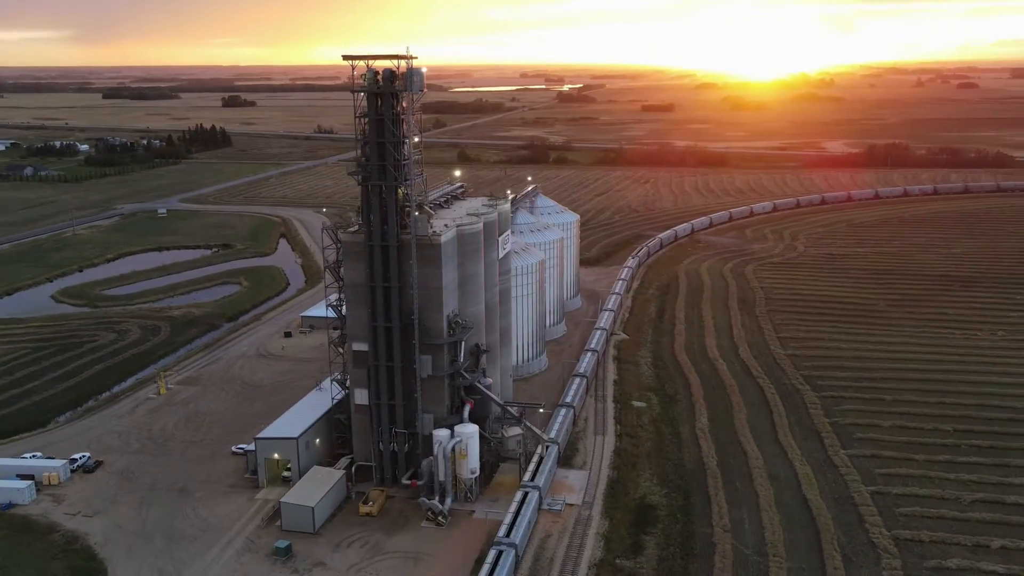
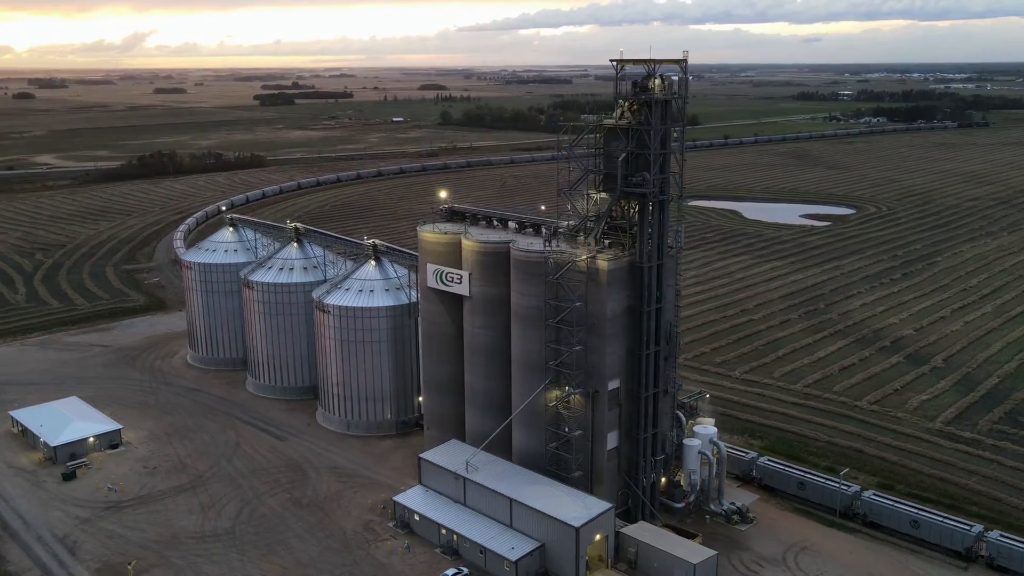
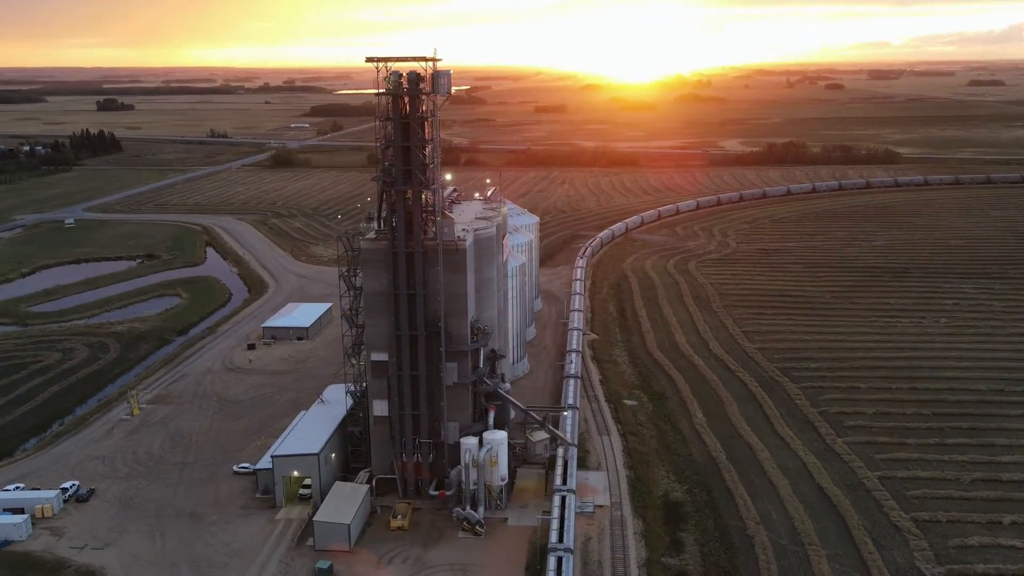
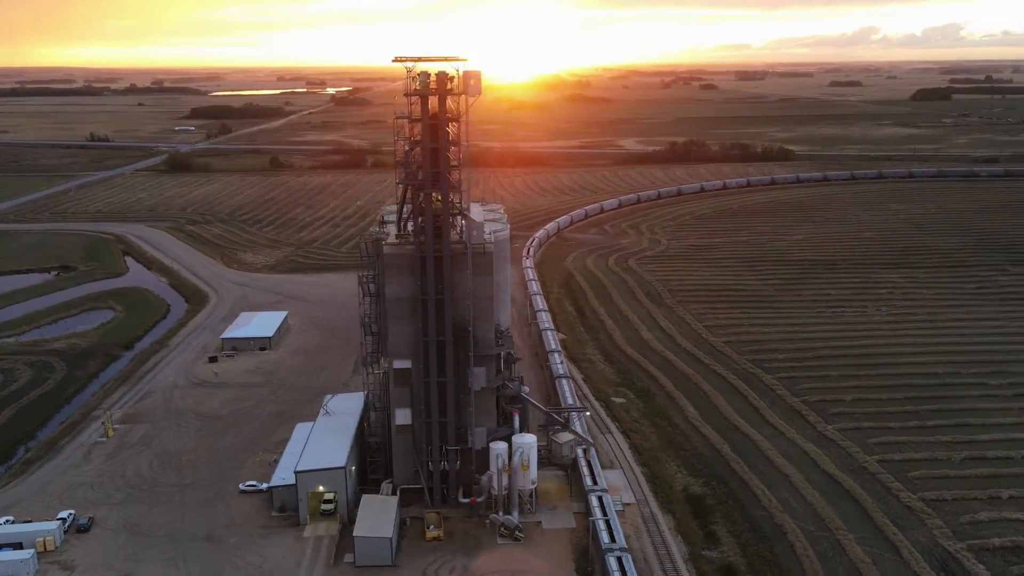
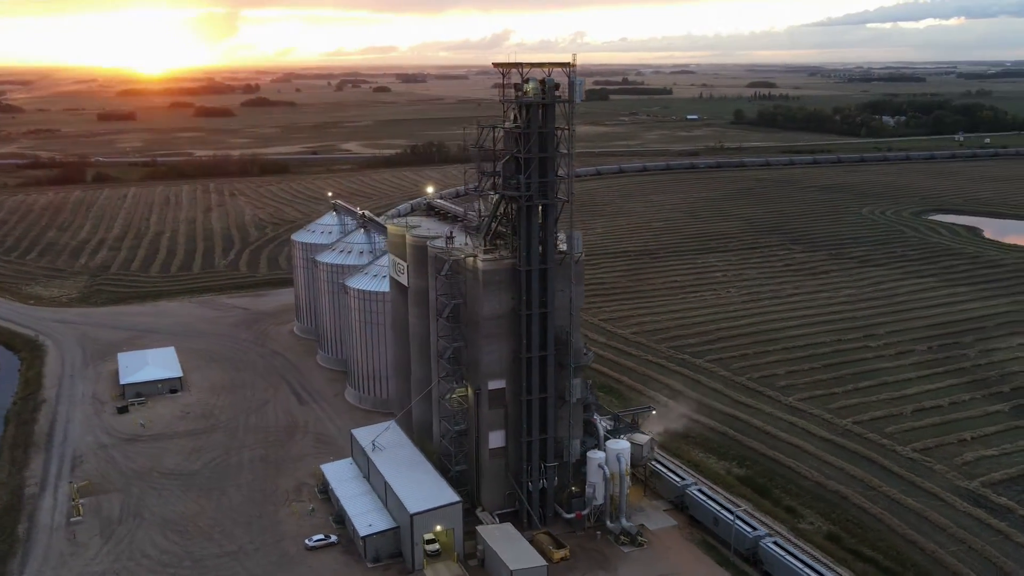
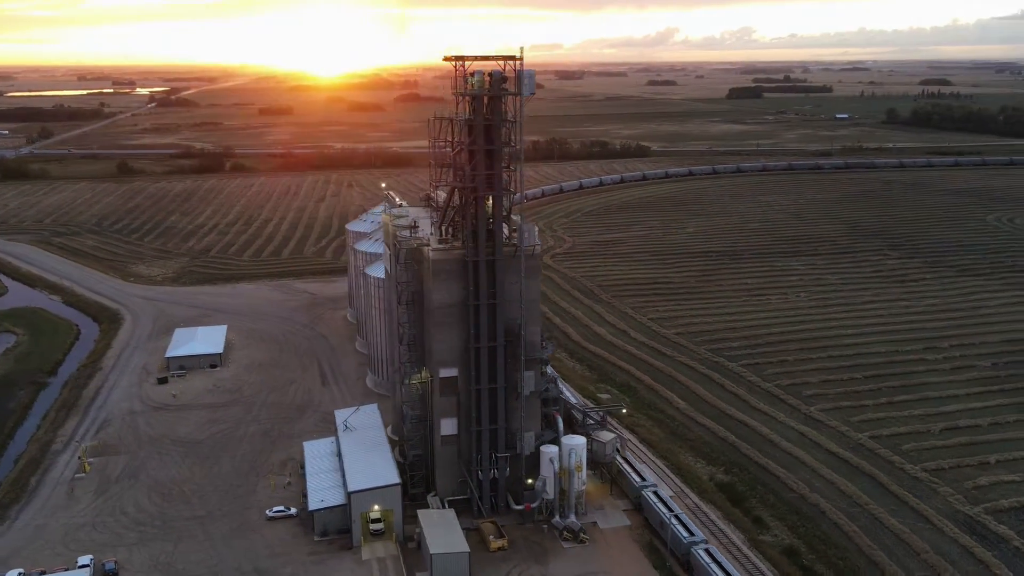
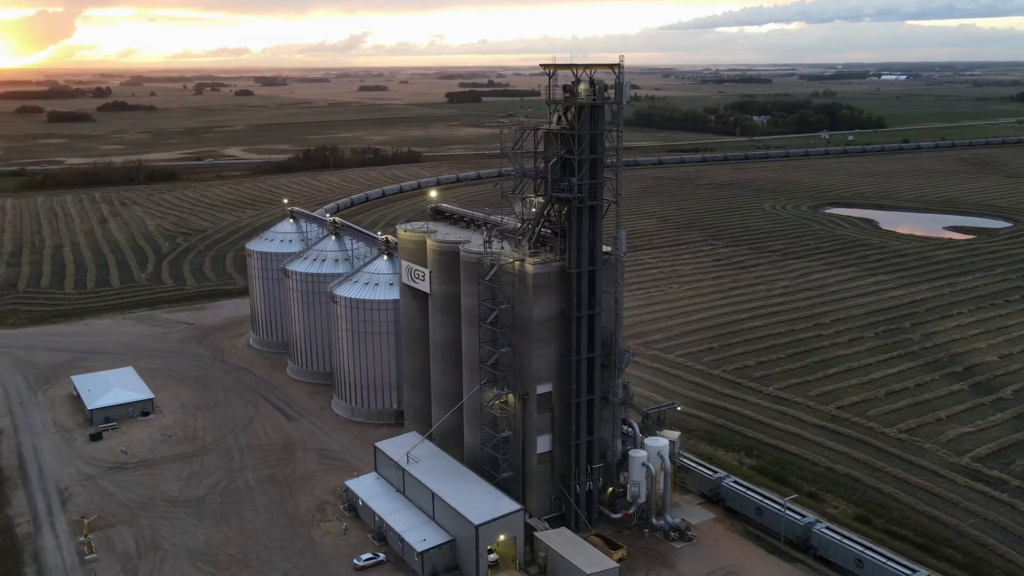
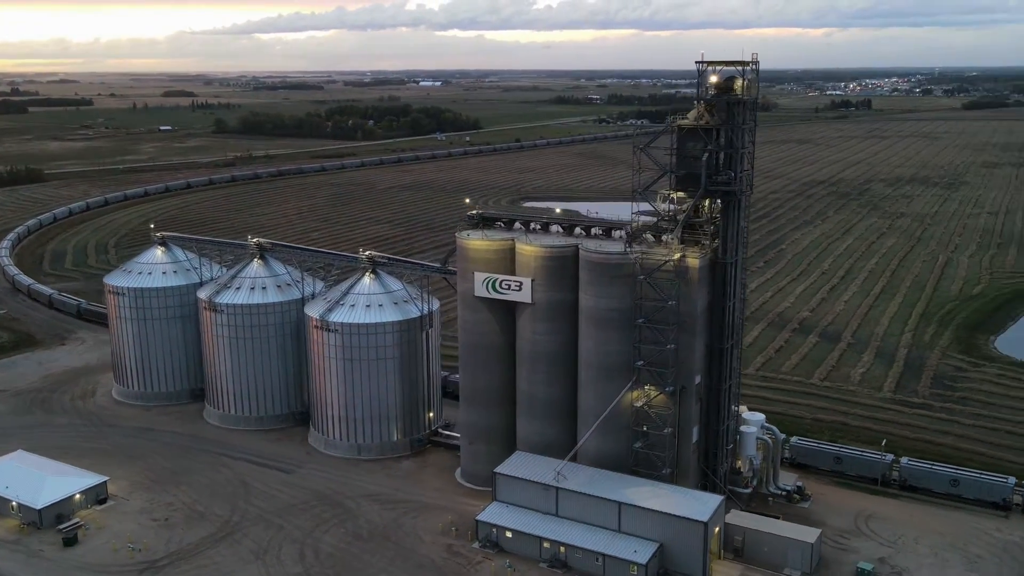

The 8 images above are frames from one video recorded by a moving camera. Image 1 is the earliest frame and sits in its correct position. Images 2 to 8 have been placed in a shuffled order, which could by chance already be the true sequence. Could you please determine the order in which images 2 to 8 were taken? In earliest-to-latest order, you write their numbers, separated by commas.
3, 4, 6, 5, 7, 2, 8
